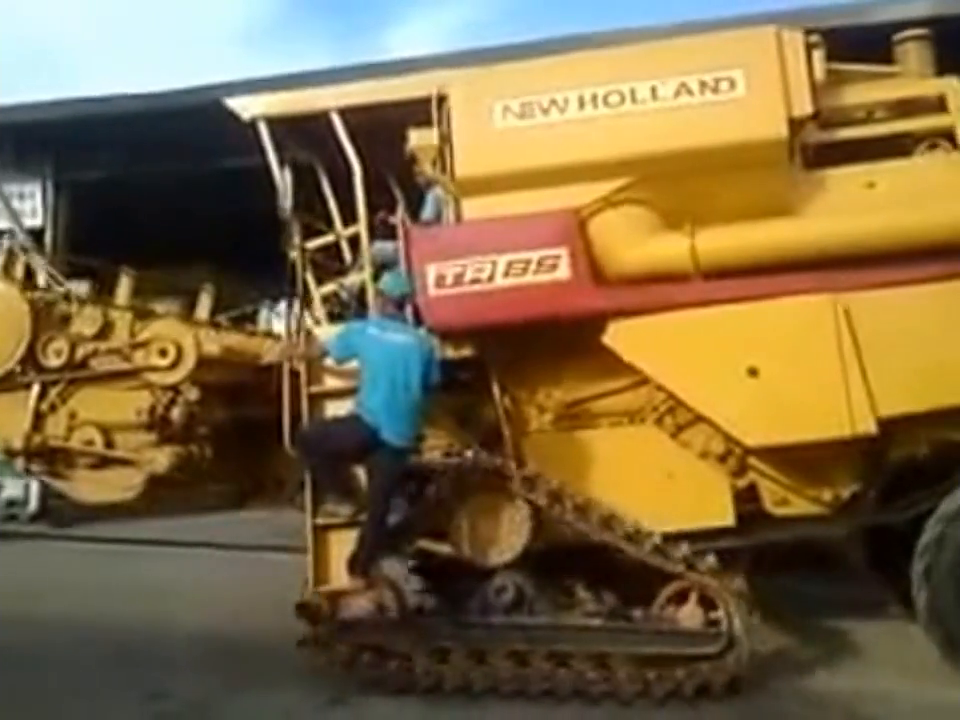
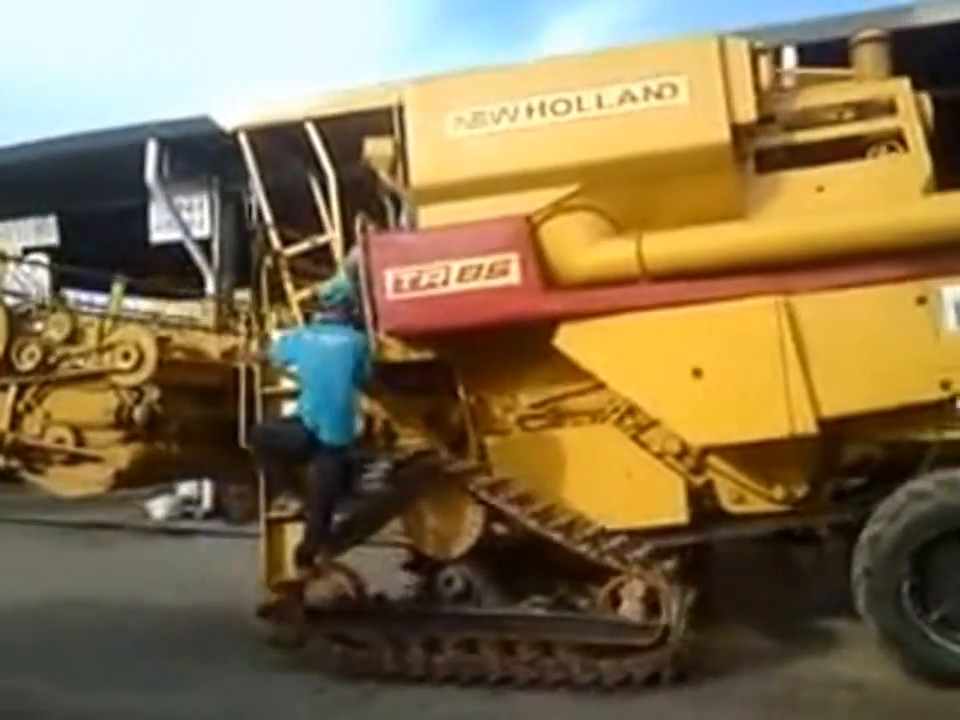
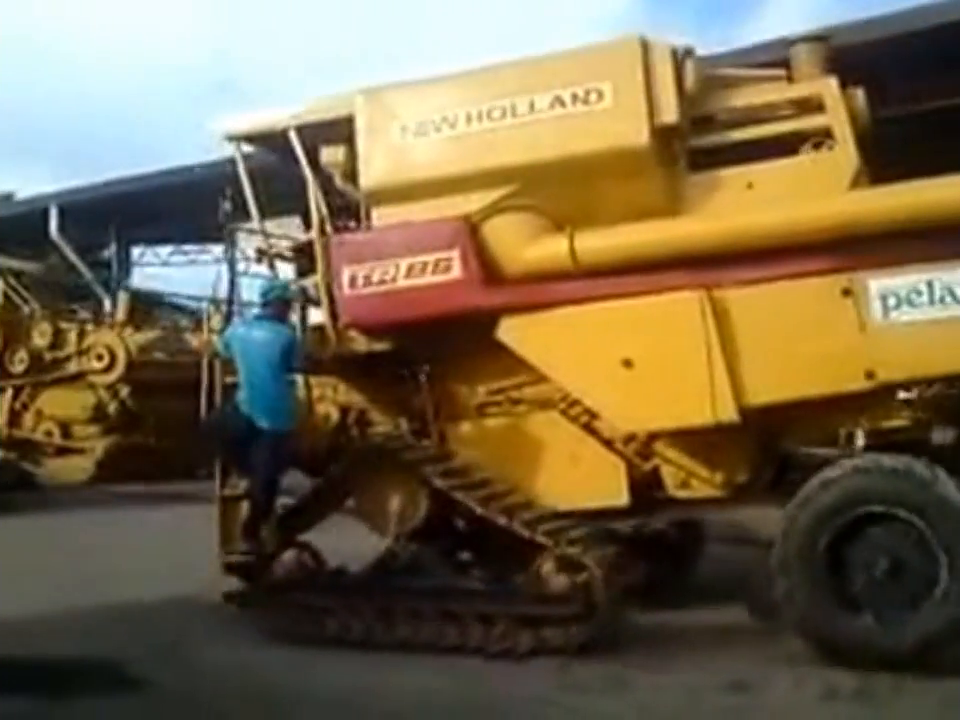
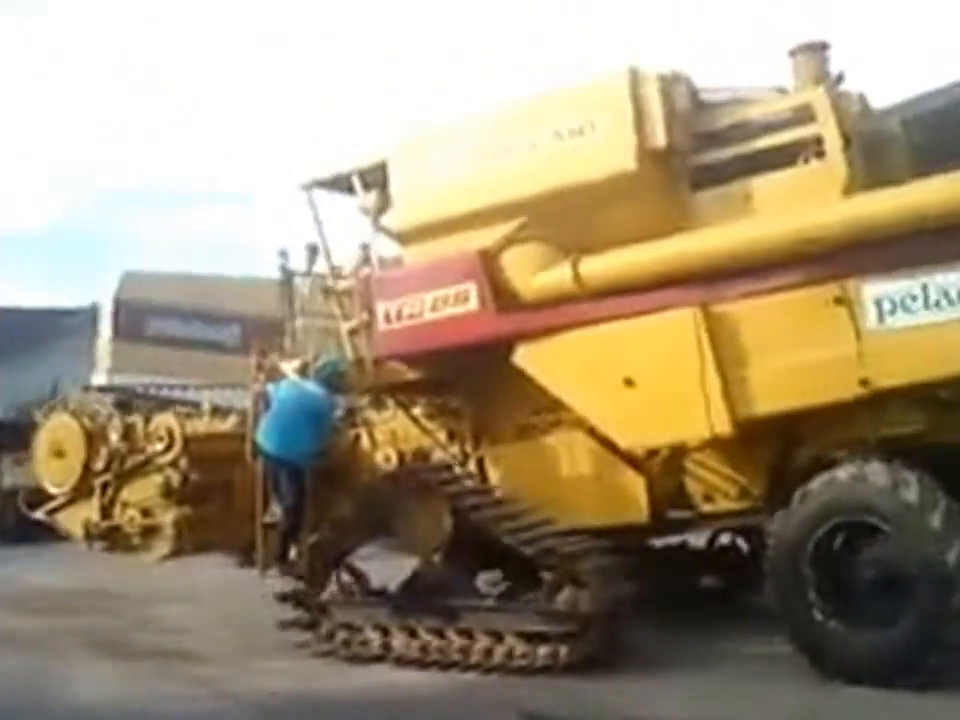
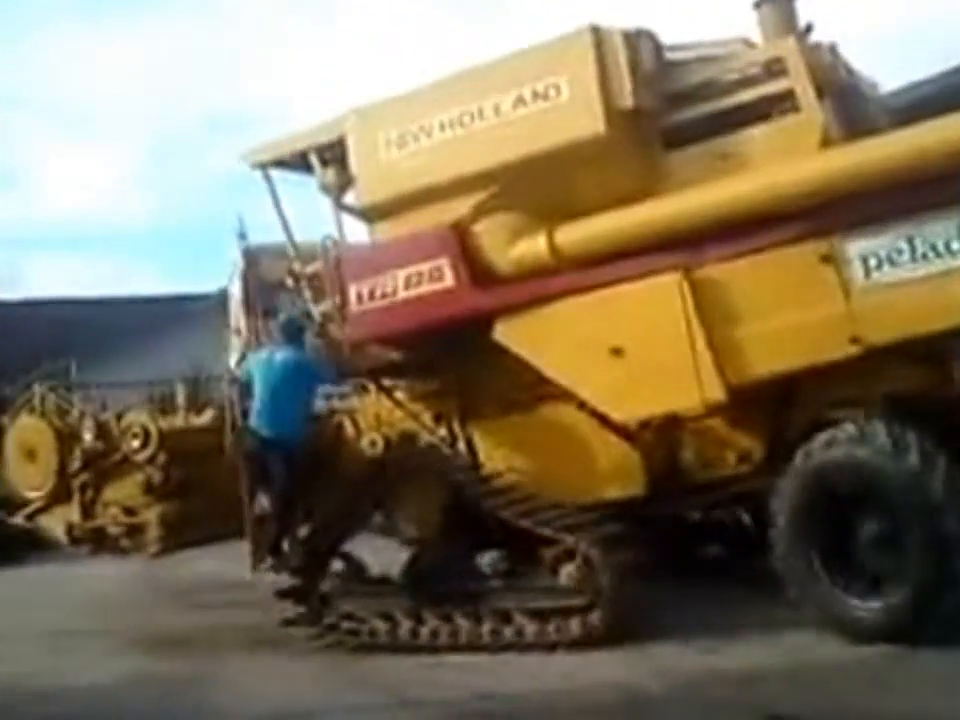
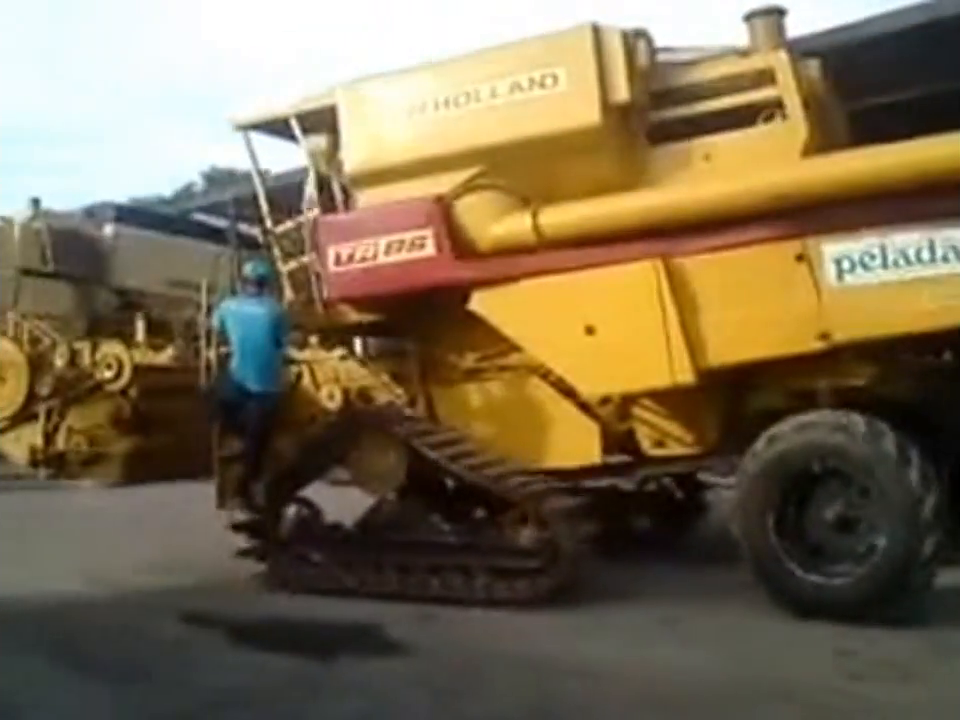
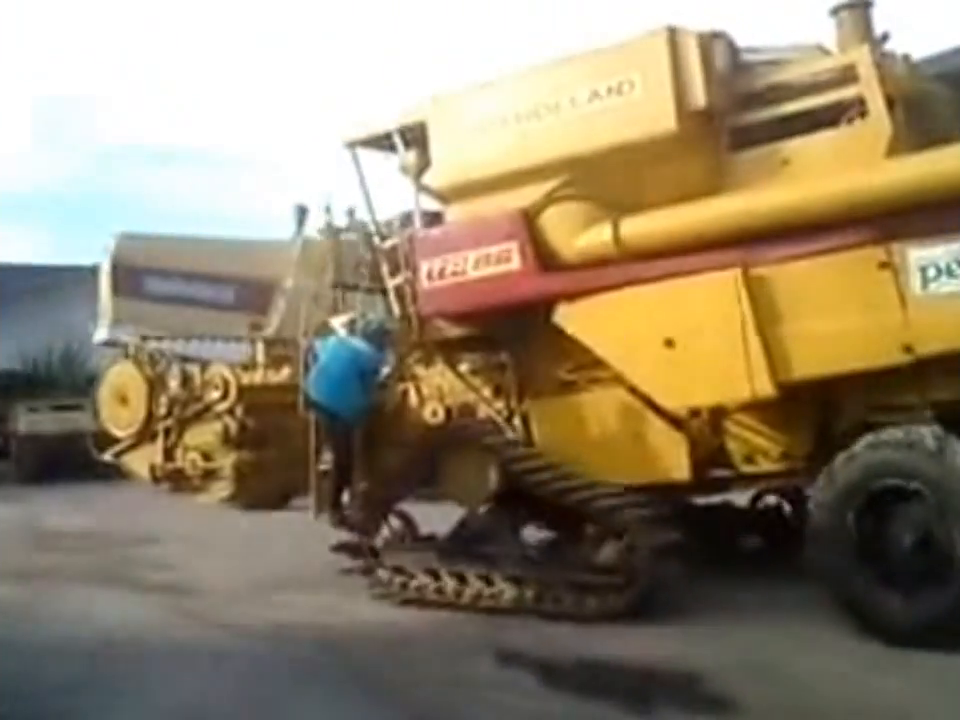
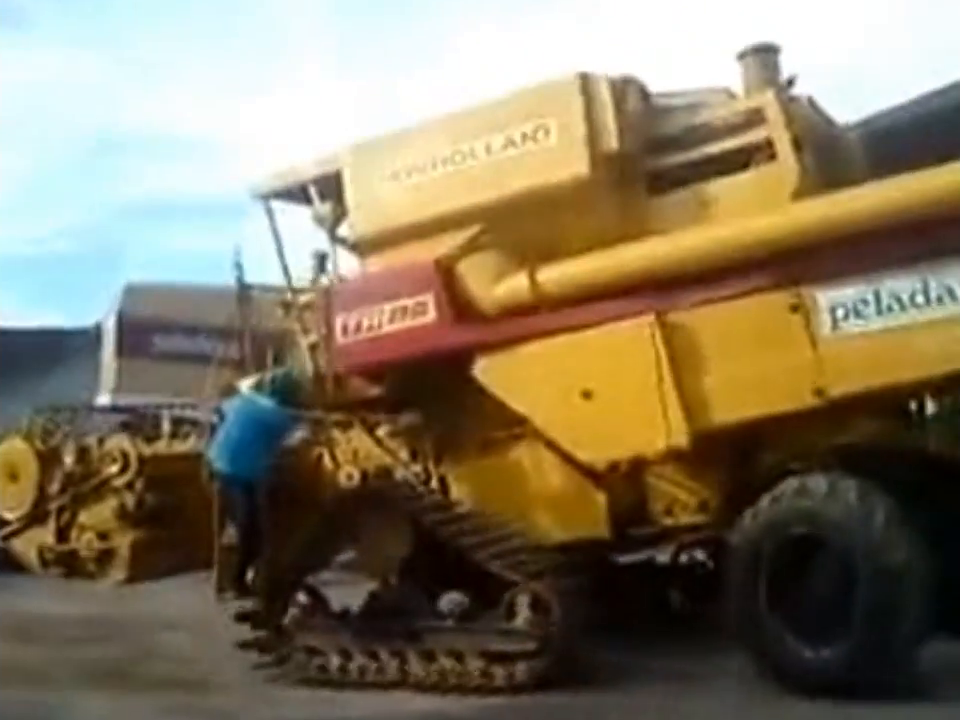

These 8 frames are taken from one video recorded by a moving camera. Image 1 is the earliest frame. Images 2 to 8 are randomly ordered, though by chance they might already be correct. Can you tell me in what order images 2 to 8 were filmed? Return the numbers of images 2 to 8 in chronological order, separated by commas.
2, 3, 6, 7, 4, 8, 5
